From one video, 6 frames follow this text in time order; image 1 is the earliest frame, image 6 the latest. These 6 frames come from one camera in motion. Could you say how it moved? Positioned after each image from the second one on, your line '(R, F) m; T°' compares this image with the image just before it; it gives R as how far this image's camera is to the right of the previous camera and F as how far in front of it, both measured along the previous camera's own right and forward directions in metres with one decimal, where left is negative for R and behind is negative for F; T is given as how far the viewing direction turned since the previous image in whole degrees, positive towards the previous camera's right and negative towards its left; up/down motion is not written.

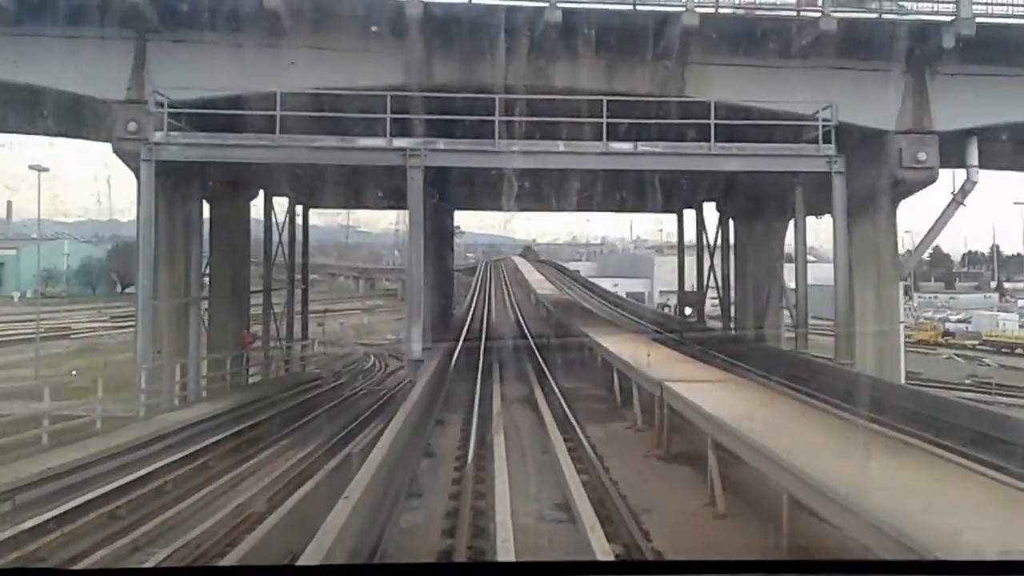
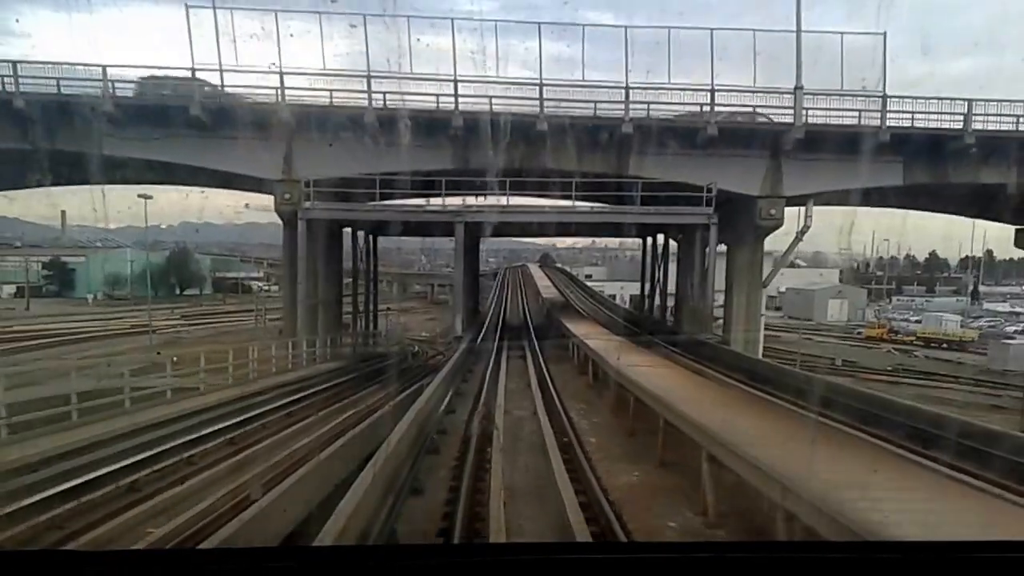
(0.0, -0.8) m; 0°
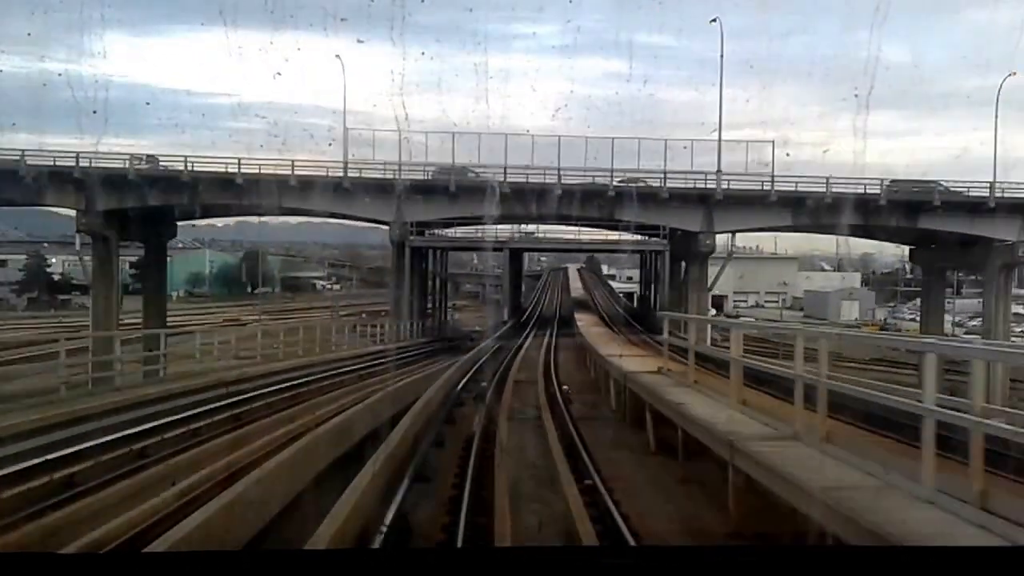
(+0.1, -0.8) m; -3°
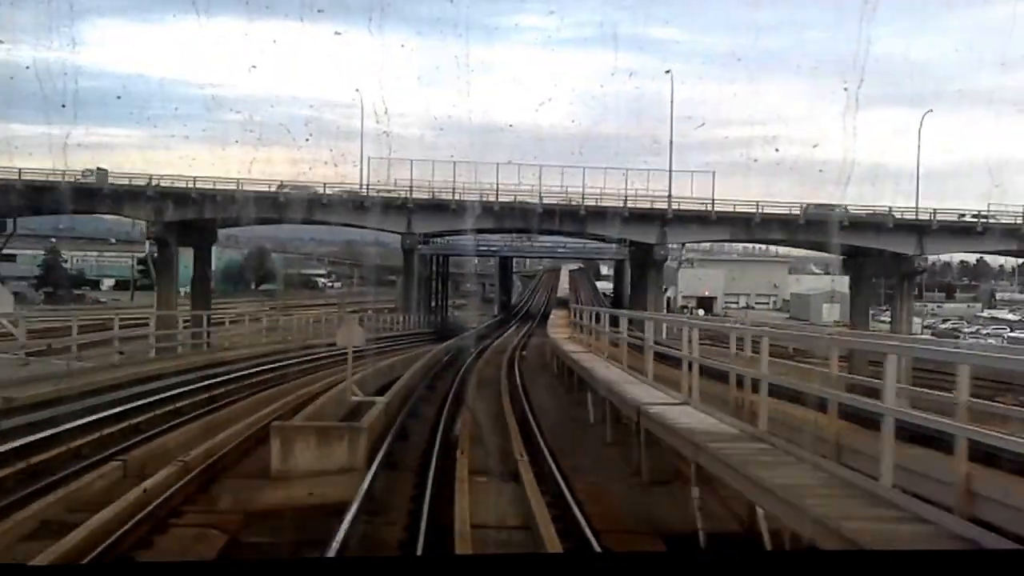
(-0.1, 0.0) m; +1°
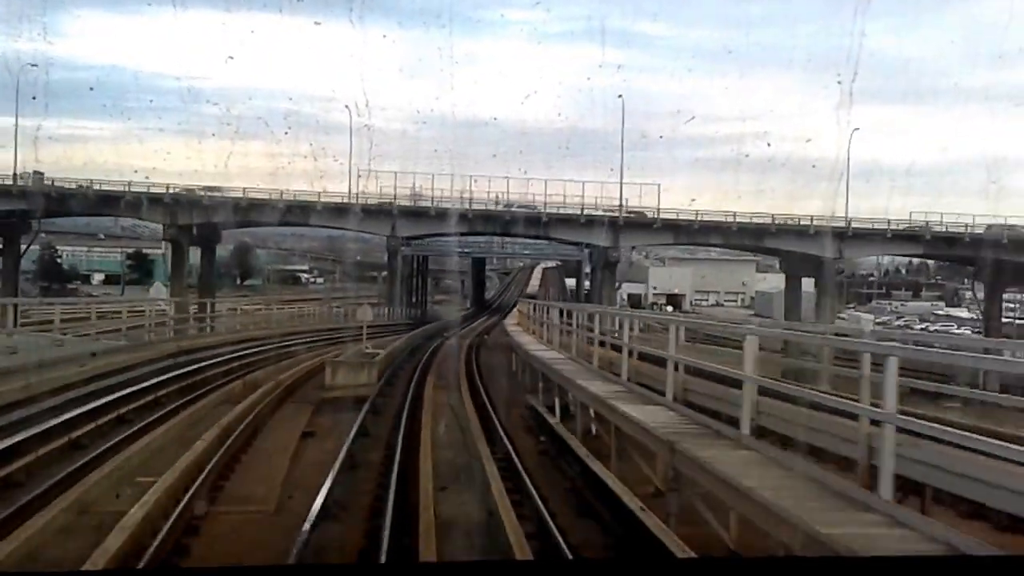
(-0.2, +0.4) m; +1°
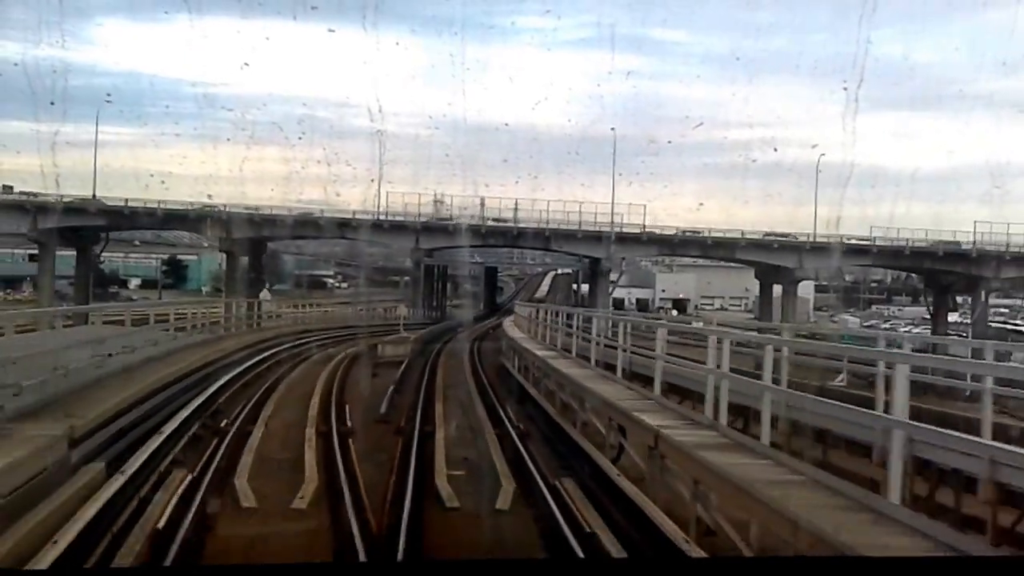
(0.0, -0.3) m; -1°
